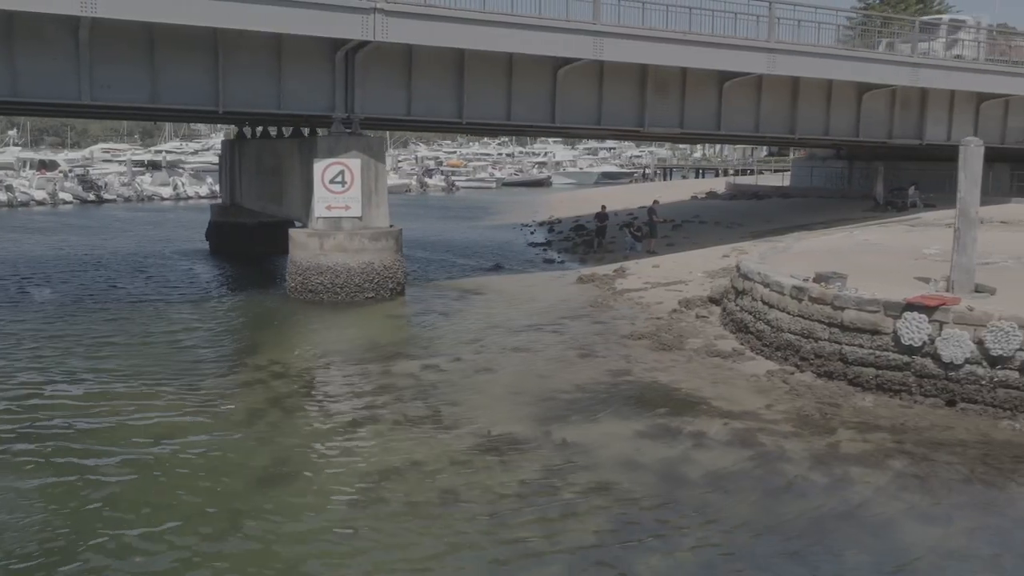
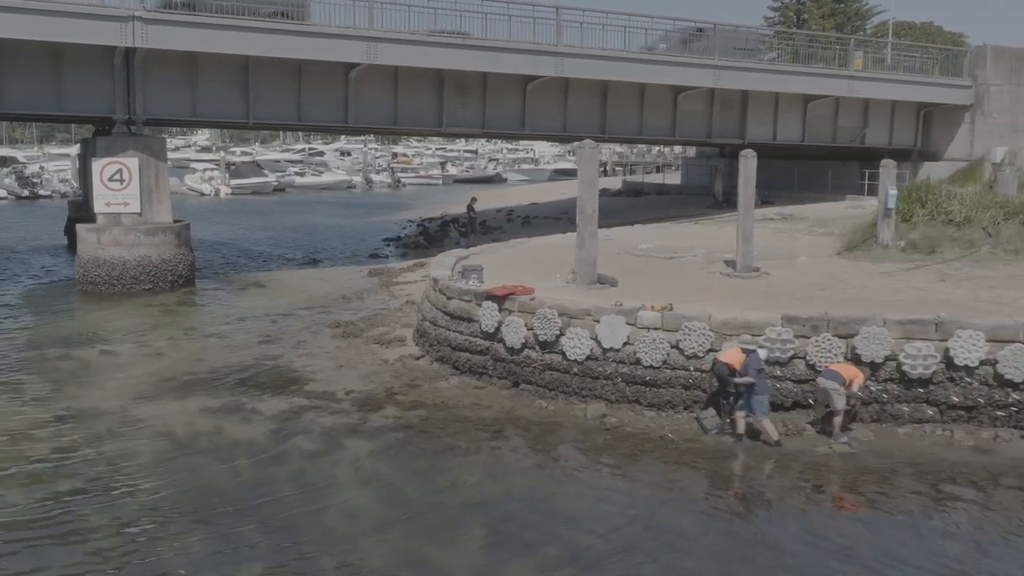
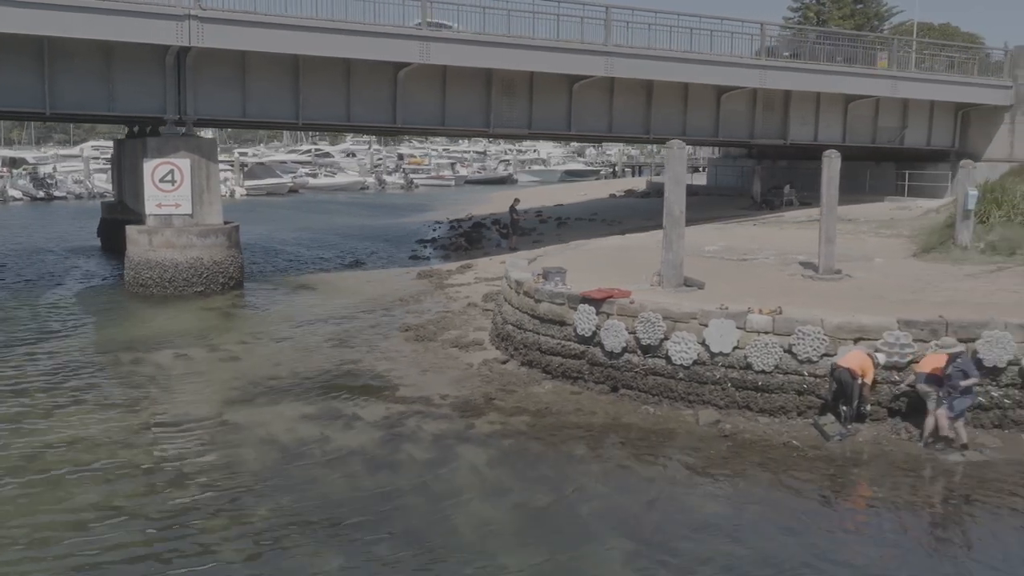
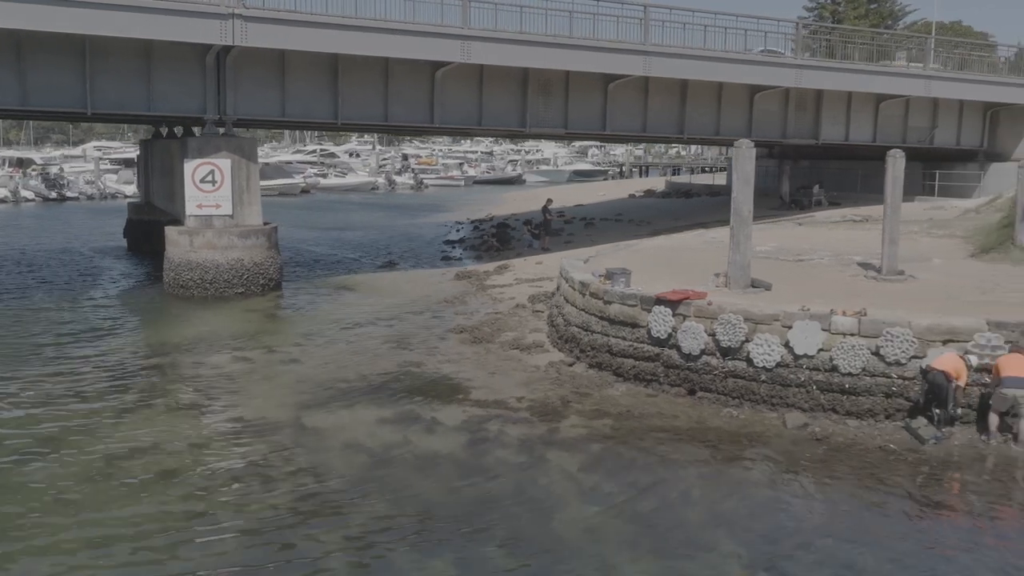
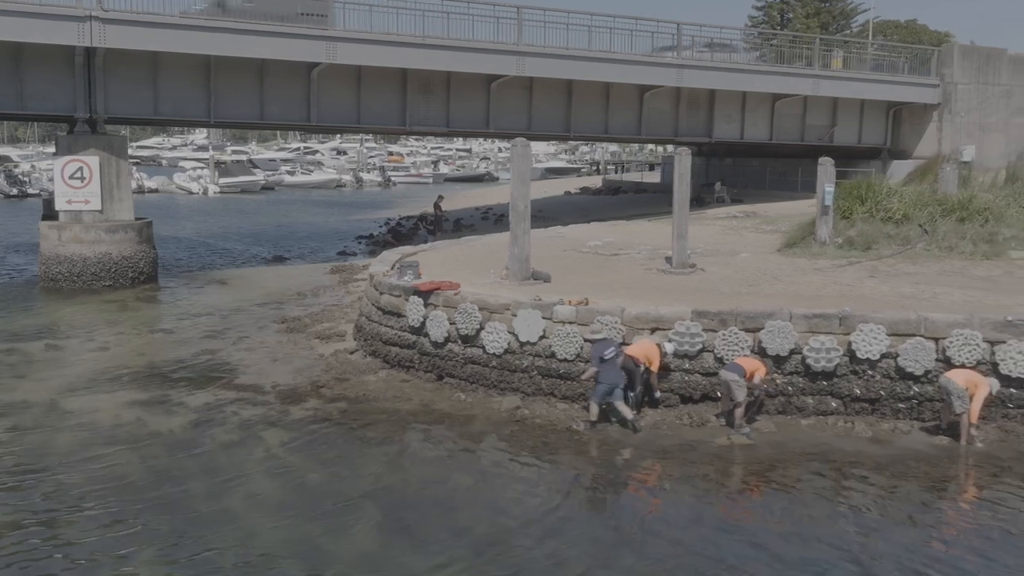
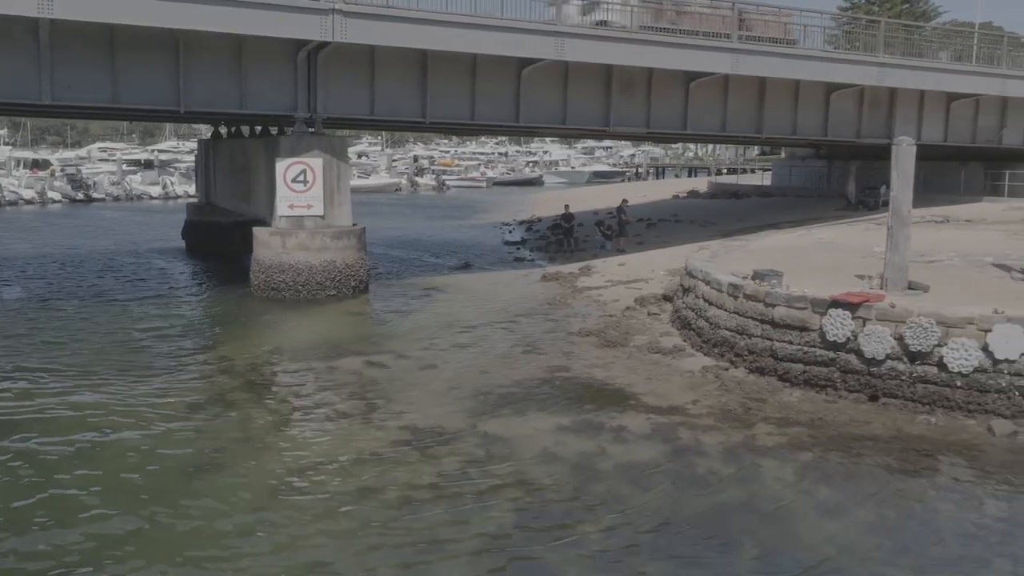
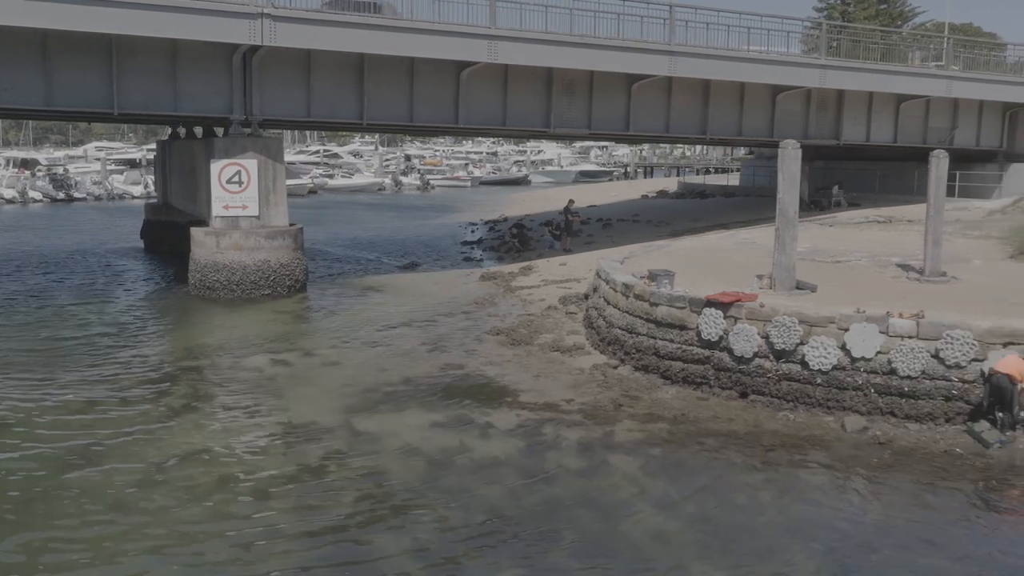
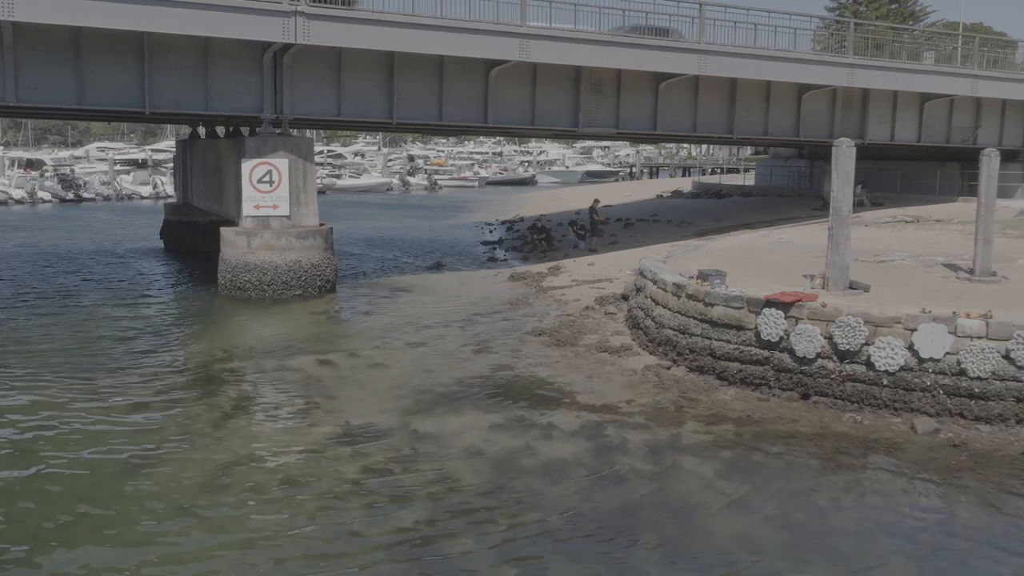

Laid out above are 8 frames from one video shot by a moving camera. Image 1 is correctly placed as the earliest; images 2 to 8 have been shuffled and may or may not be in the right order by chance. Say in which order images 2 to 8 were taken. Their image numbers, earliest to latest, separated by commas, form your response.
6, 8, 7, 4, 3, 2, 5
